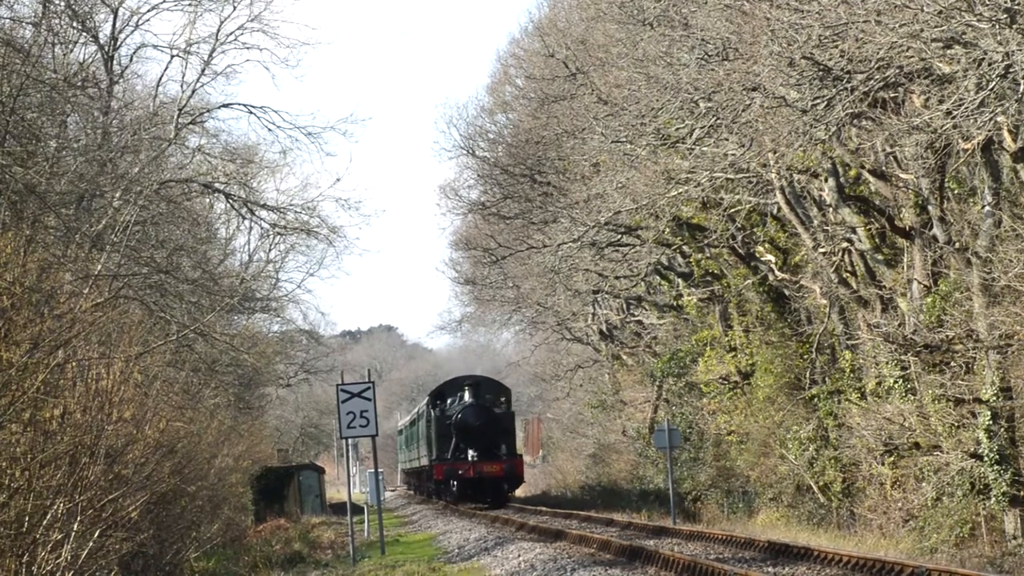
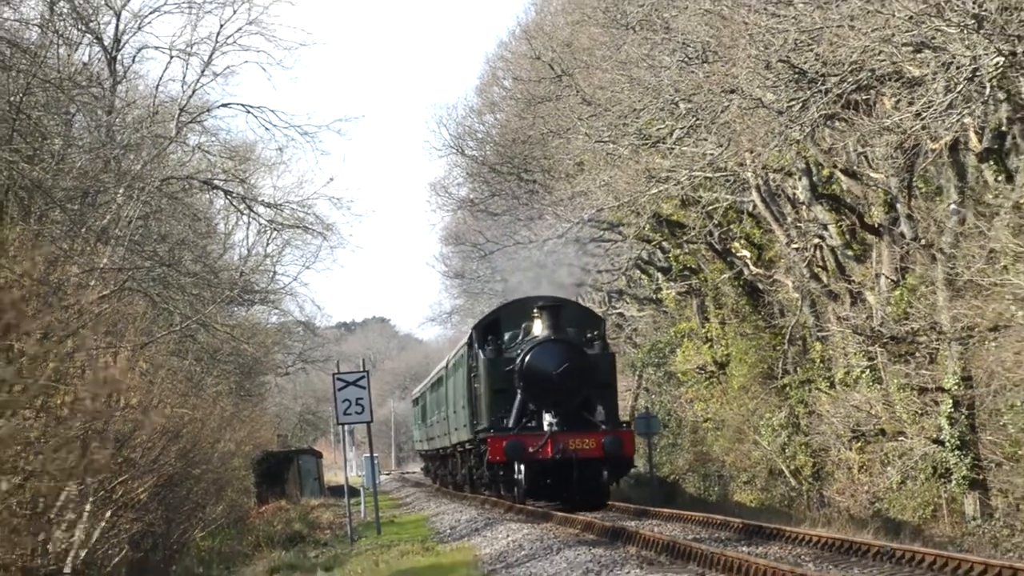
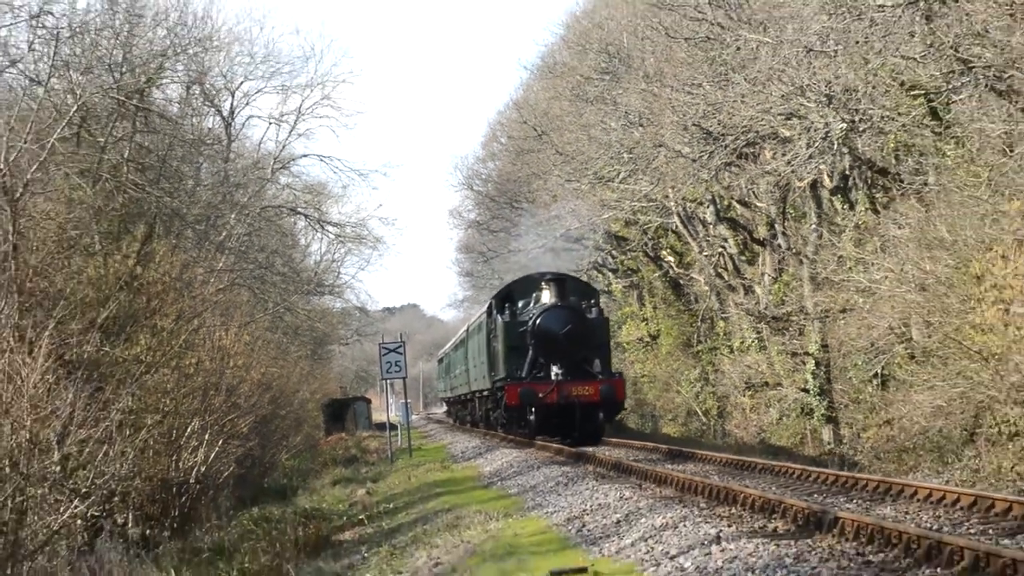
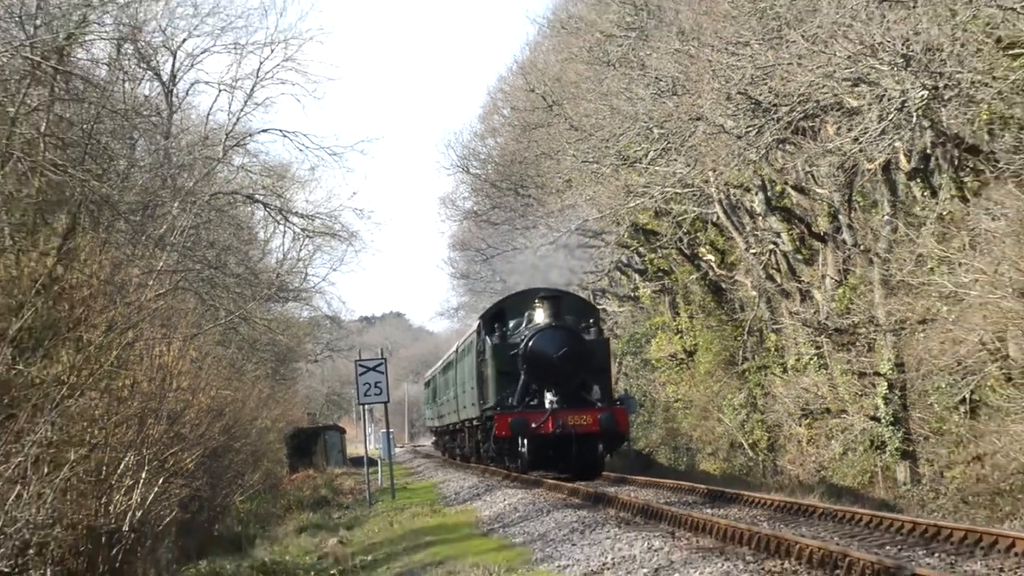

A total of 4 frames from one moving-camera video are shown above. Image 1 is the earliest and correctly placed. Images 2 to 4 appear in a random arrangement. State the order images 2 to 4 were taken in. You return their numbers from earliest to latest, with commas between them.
2, 4, 3
